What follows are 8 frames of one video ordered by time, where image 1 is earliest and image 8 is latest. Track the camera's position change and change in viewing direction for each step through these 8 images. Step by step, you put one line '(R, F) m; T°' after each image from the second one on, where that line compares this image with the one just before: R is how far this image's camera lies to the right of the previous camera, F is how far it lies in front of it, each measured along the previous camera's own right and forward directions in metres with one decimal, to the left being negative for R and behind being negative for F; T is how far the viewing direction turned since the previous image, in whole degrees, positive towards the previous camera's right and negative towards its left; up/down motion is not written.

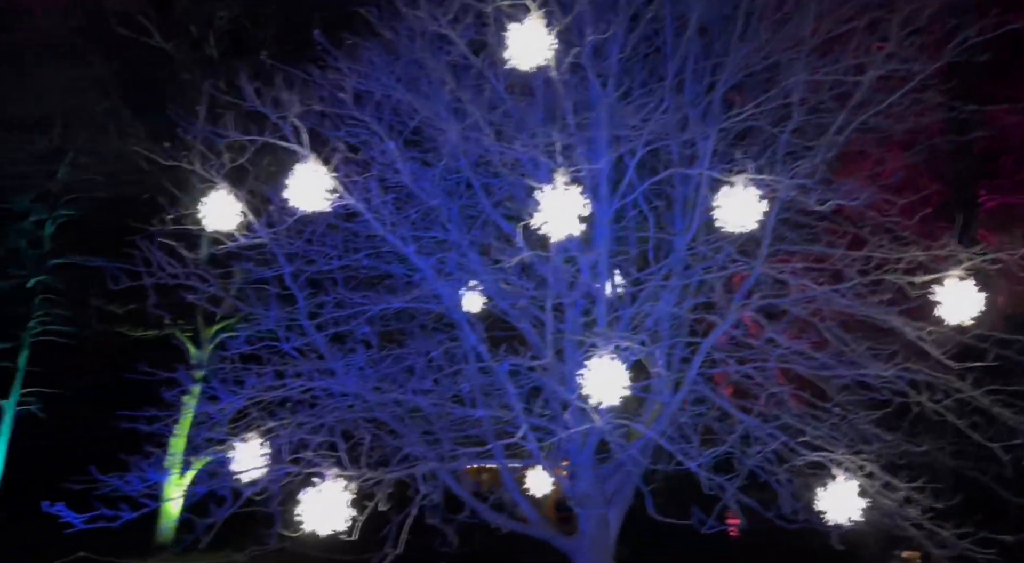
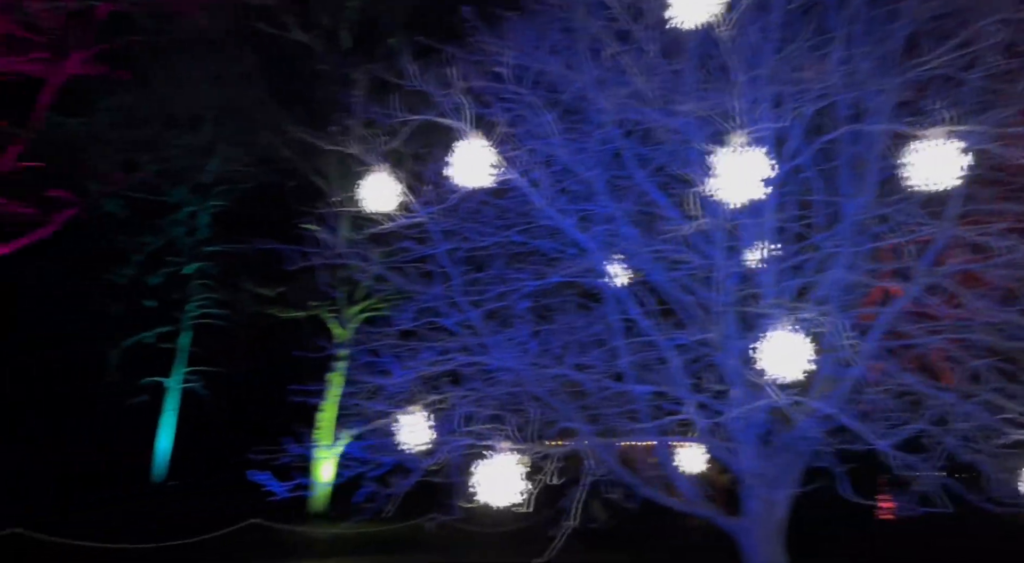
(-0.3, +0.1) m; -9°
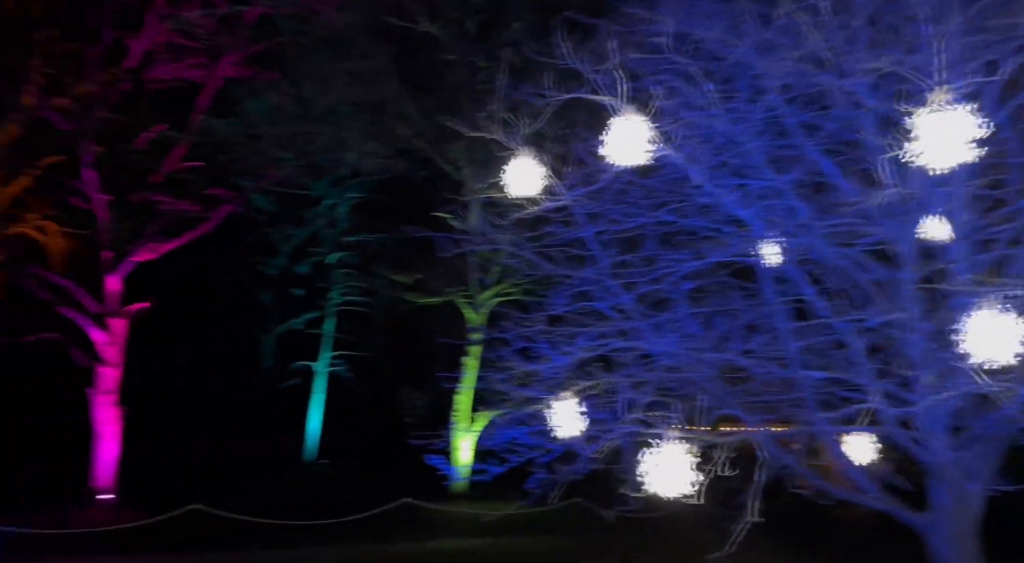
(-0.2, +0.1) m; -9°
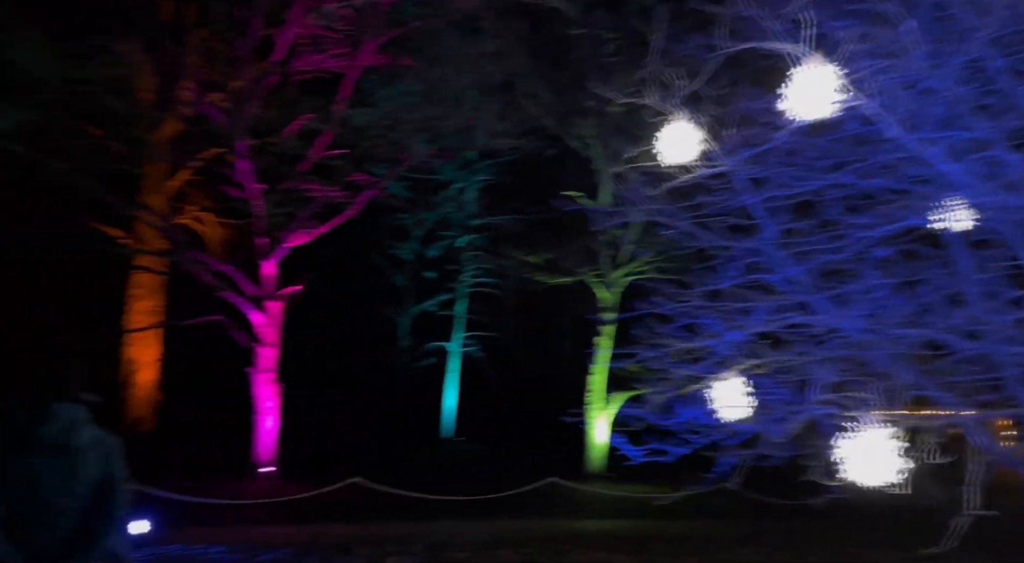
(-0.3, +0.2) m; -9°
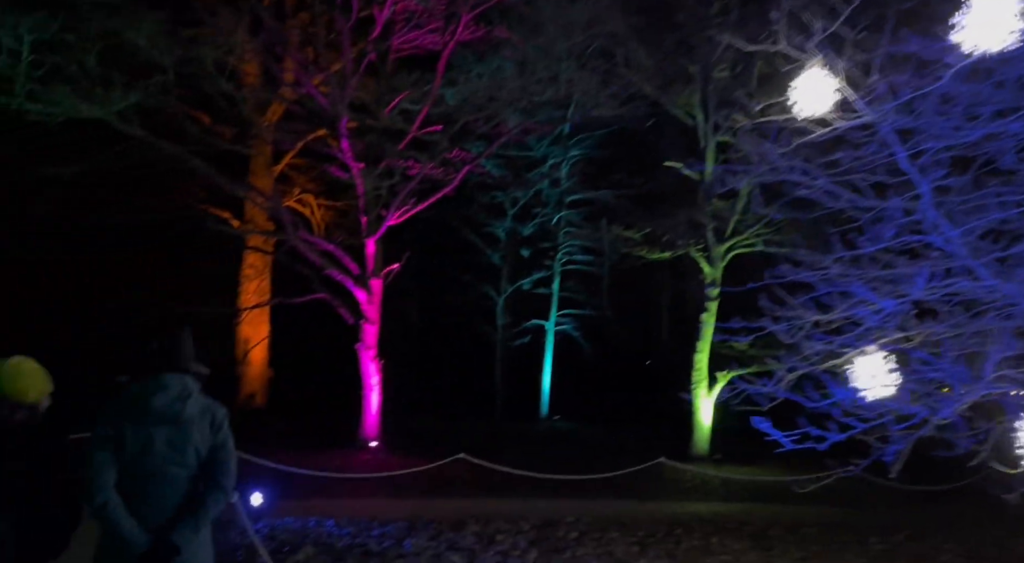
(-0.2, +0.3) m; -7°
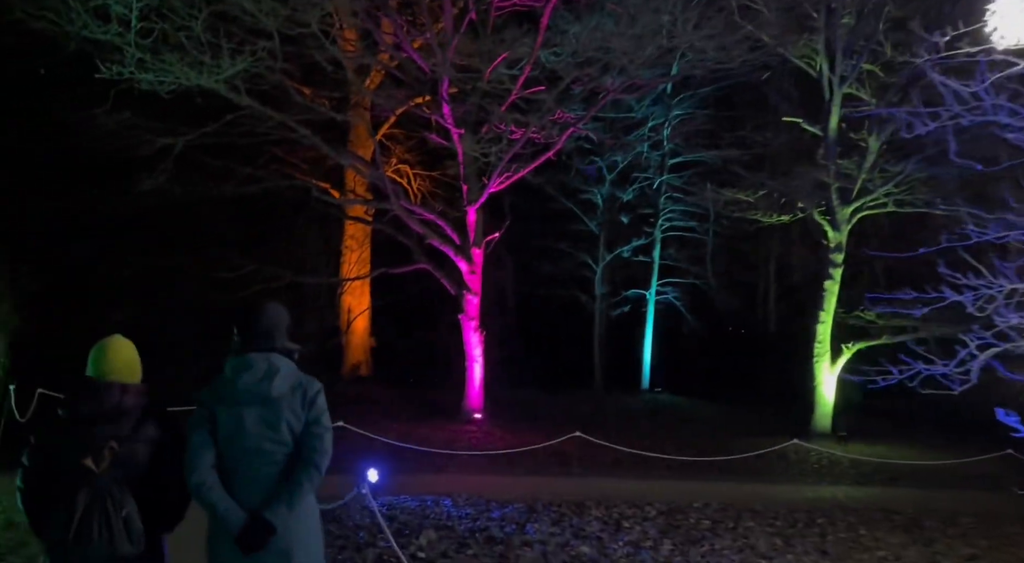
(-0.3, +0.5) m; -7°
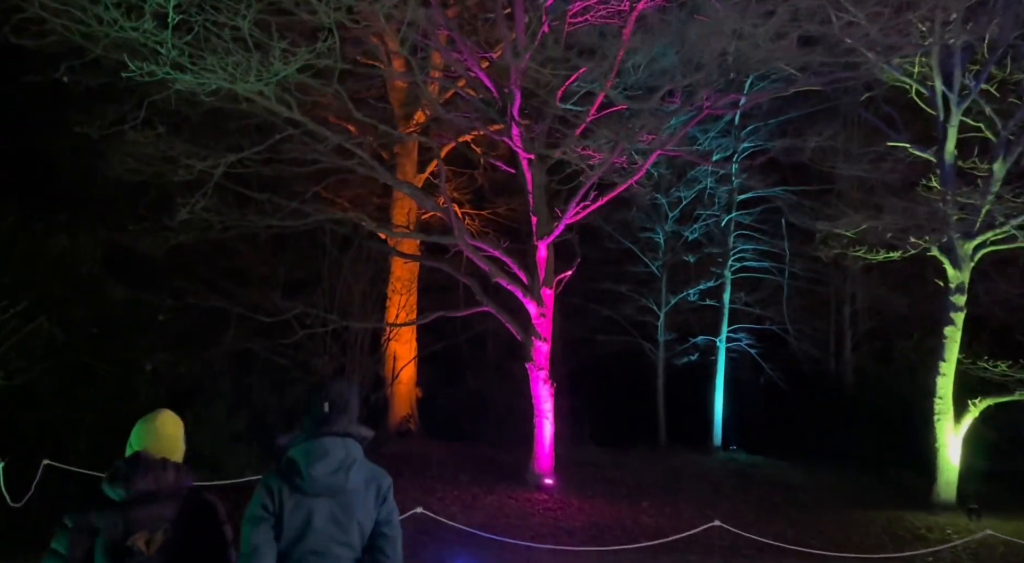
(-0.7, +1.6) m; -2°
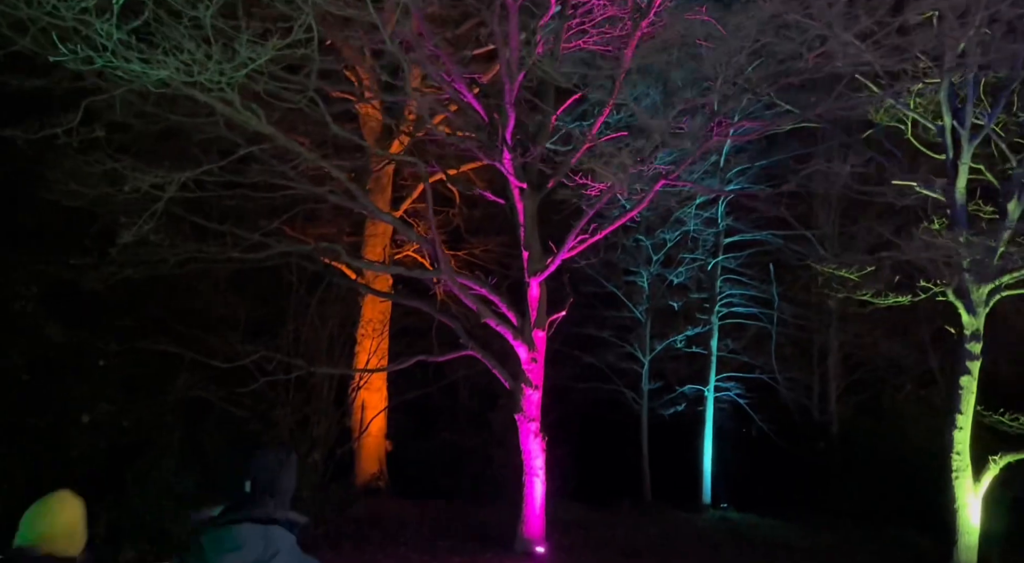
(-0.3, +1.1) m; +3°
